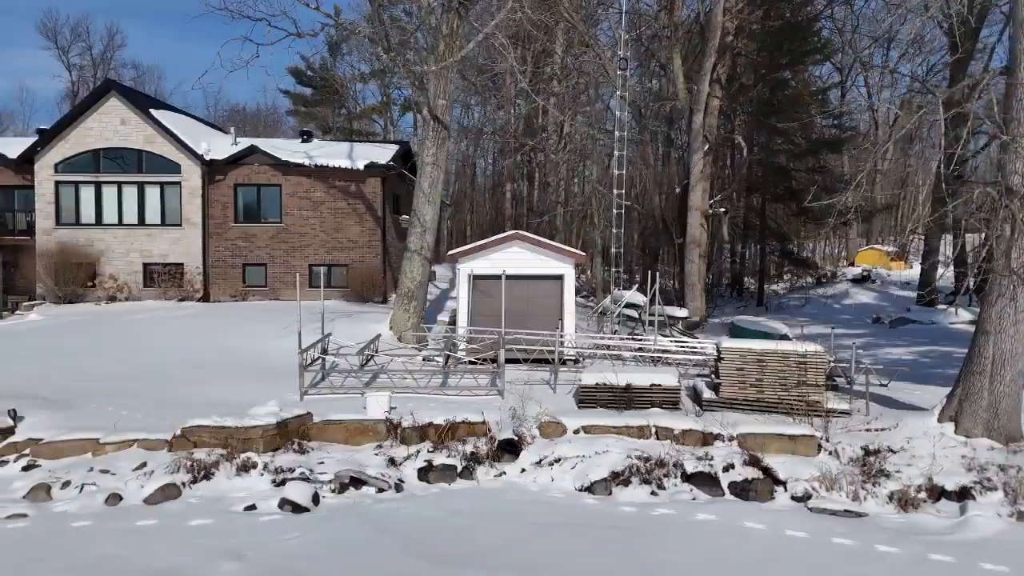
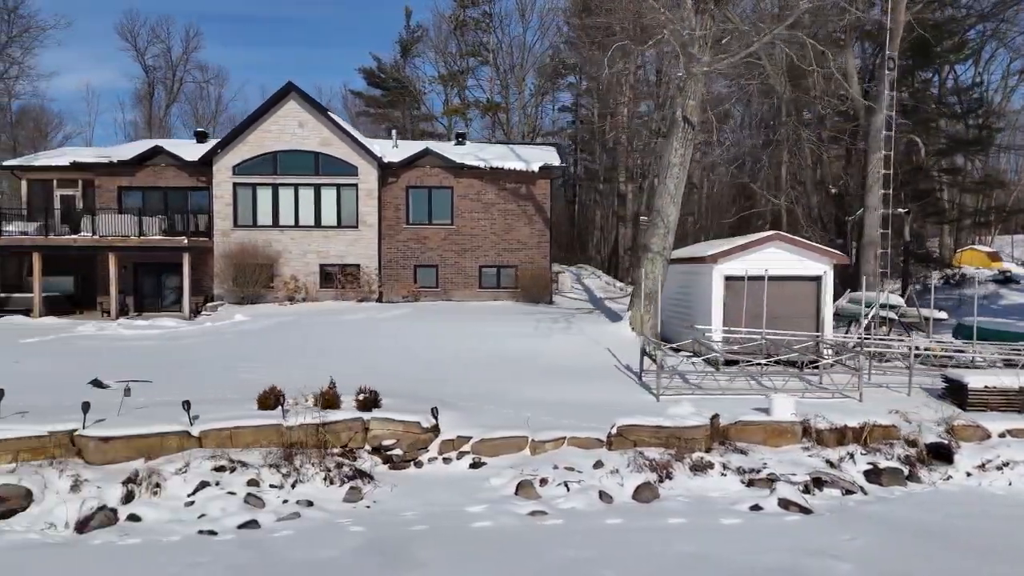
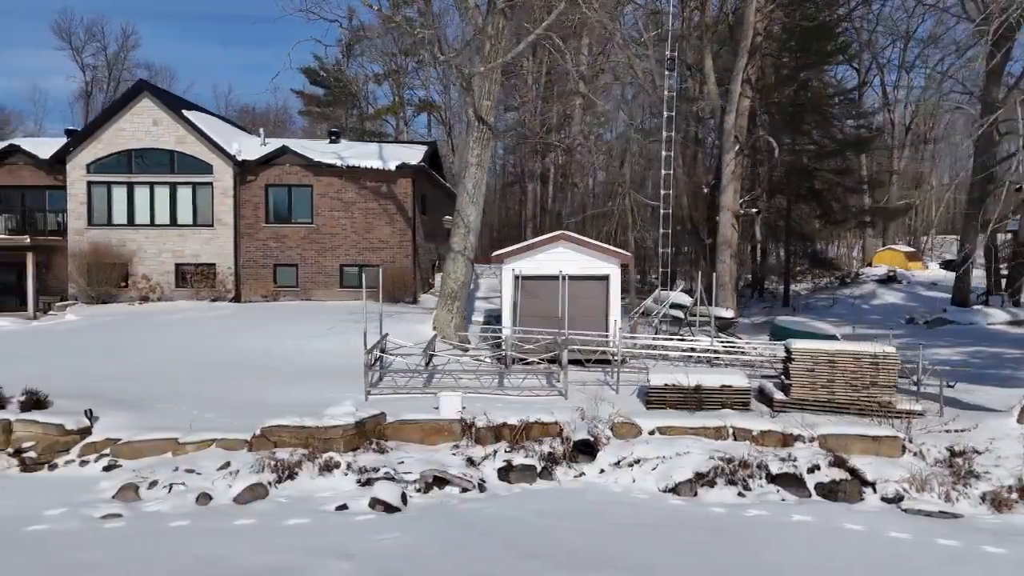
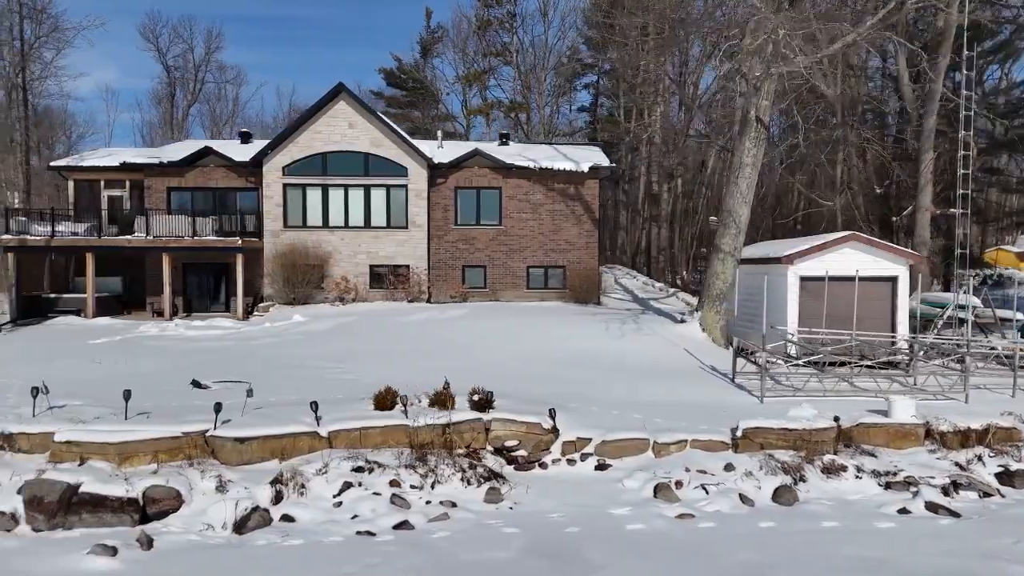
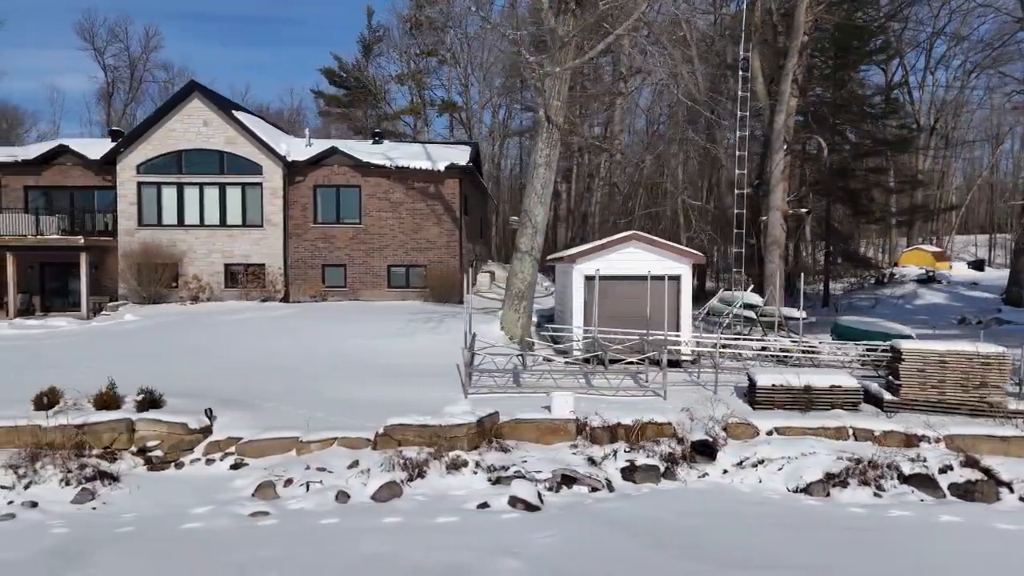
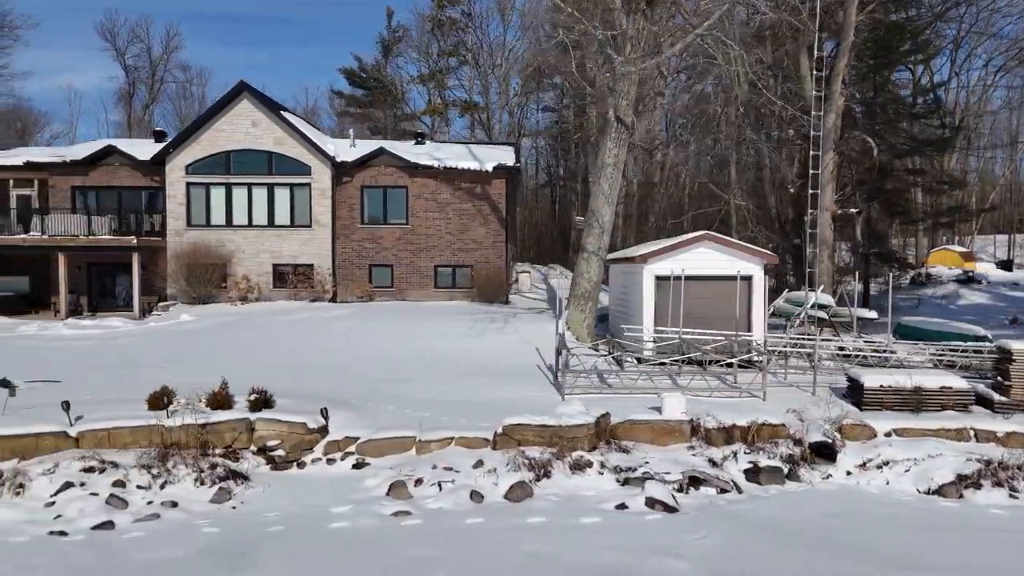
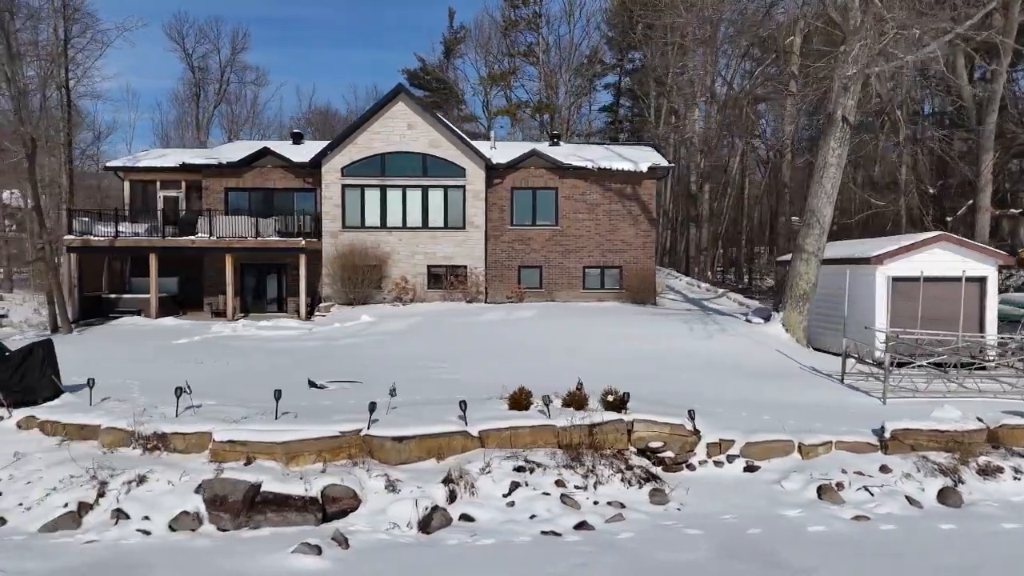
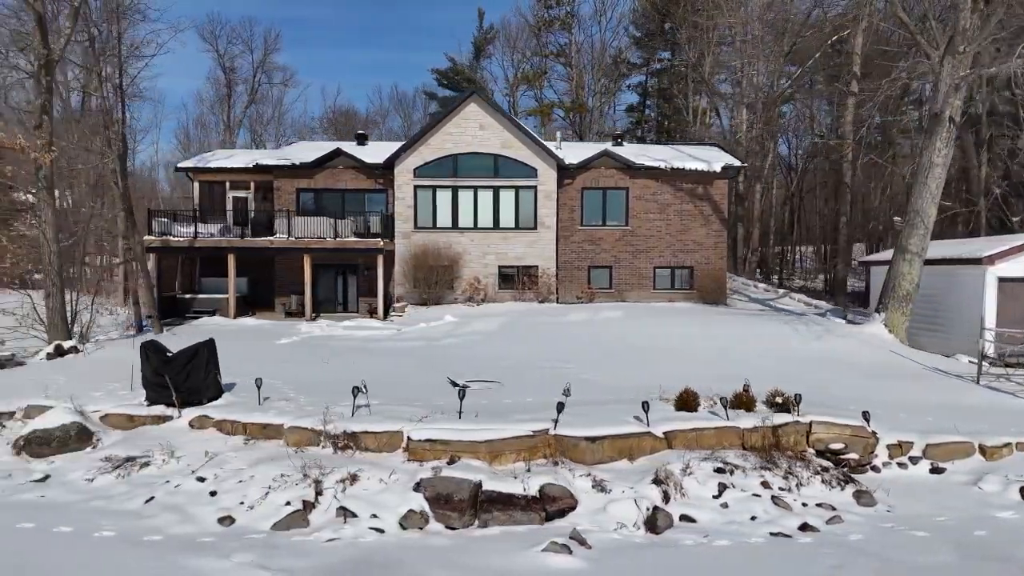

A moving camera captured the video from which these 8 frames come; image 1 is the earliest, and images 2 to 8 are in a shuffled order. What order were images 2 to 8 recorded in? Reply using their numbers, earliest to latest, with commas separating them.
3, 5, 6, 2, 4, 7, 8
